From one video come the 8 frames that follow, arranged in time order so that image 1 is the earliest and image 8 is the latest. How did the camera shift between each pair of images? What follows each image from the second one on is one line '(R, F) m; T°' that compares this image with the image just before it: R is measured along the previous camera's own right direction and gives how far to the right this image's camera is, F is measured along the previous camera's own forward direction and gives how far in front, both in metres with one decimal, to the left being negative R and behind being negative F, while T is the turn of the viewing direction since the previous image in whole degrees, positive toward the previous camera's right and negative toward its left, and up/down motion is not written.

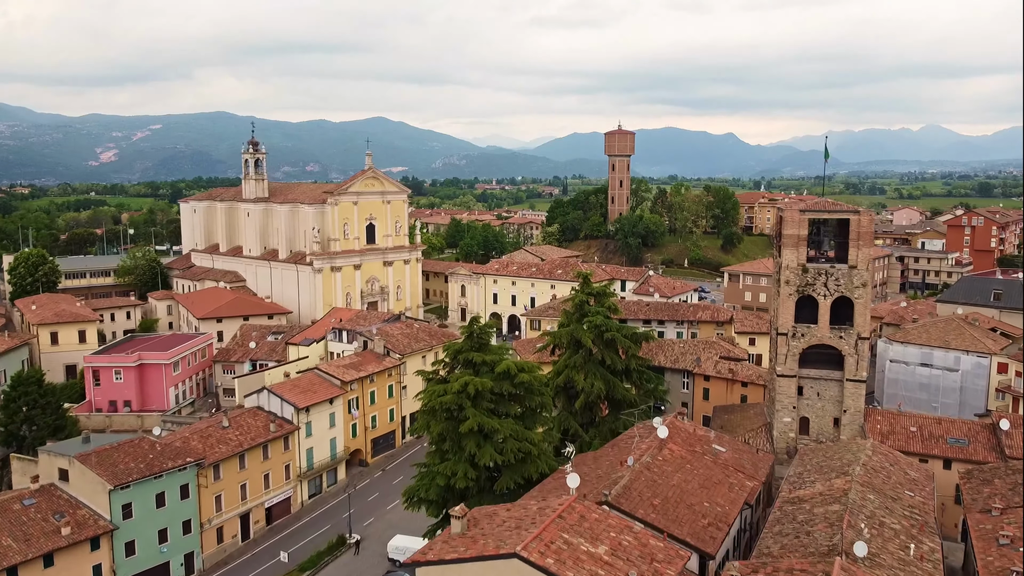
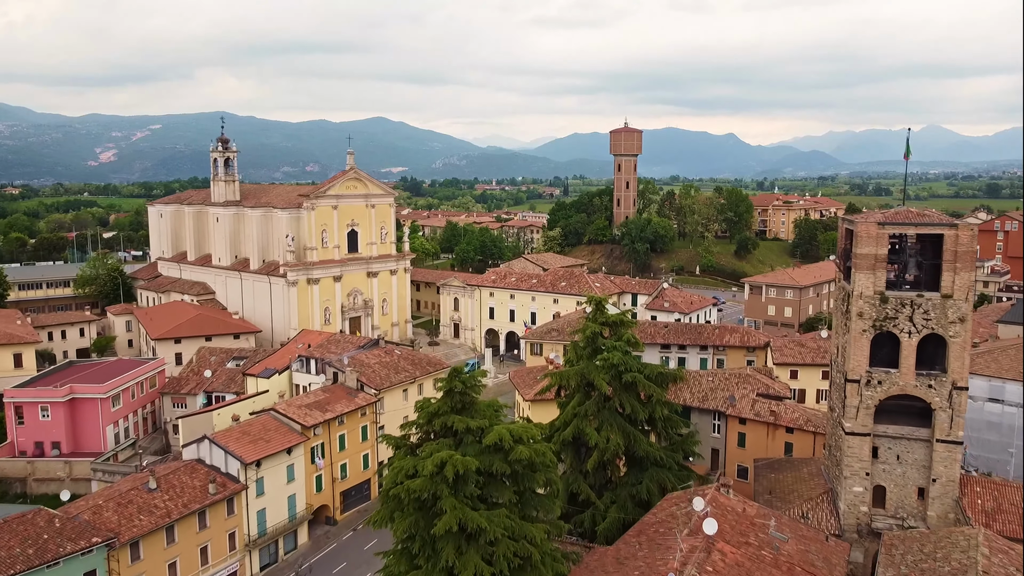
(+0.1, +7.0) m; 0°
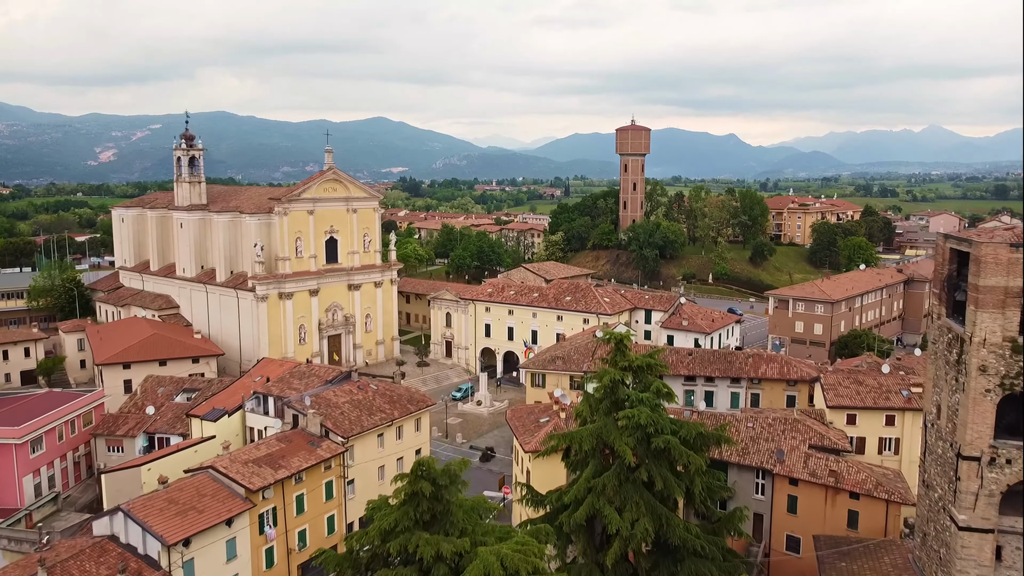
(+0.1, +6.7) m; 0°
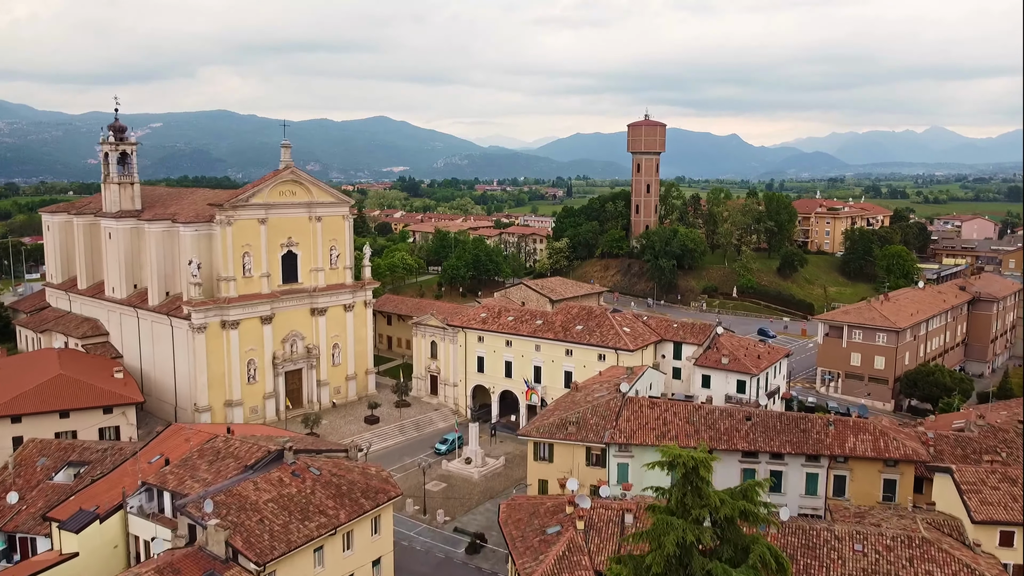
(+0.1, +10.0) m; 0°
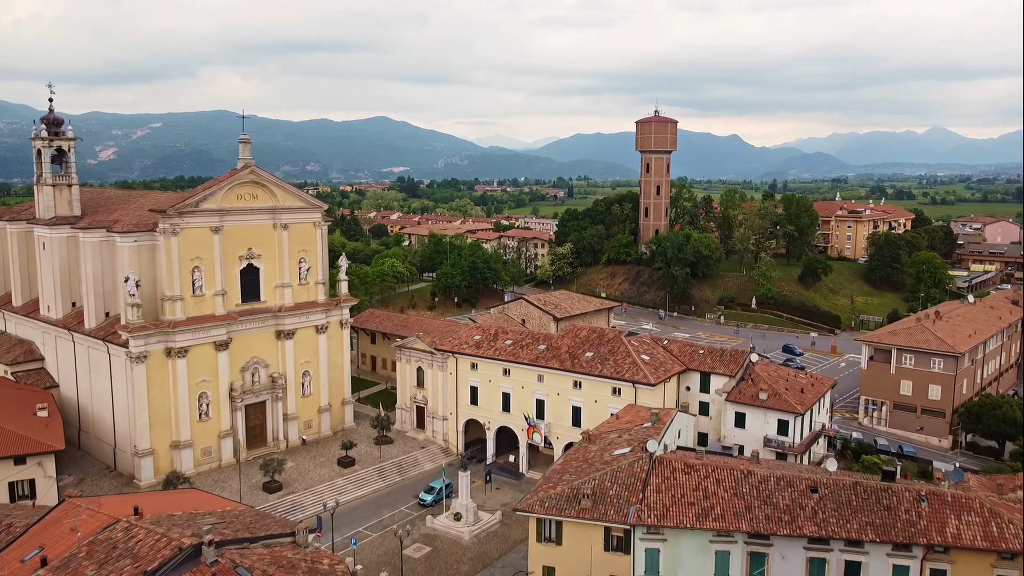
(+0.1, +6.5) m; 0°
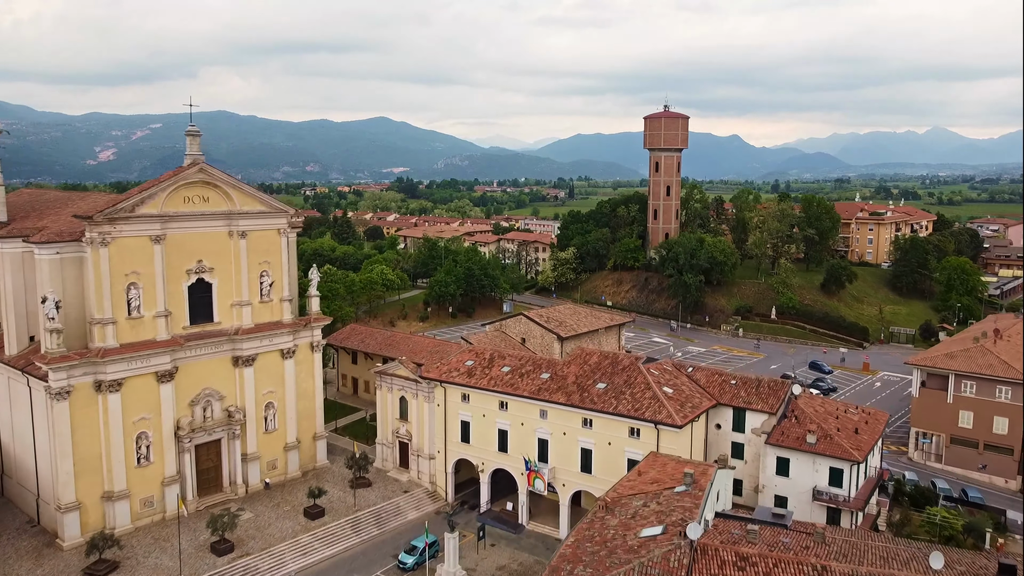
(+0.1, +5.9) m; 0°
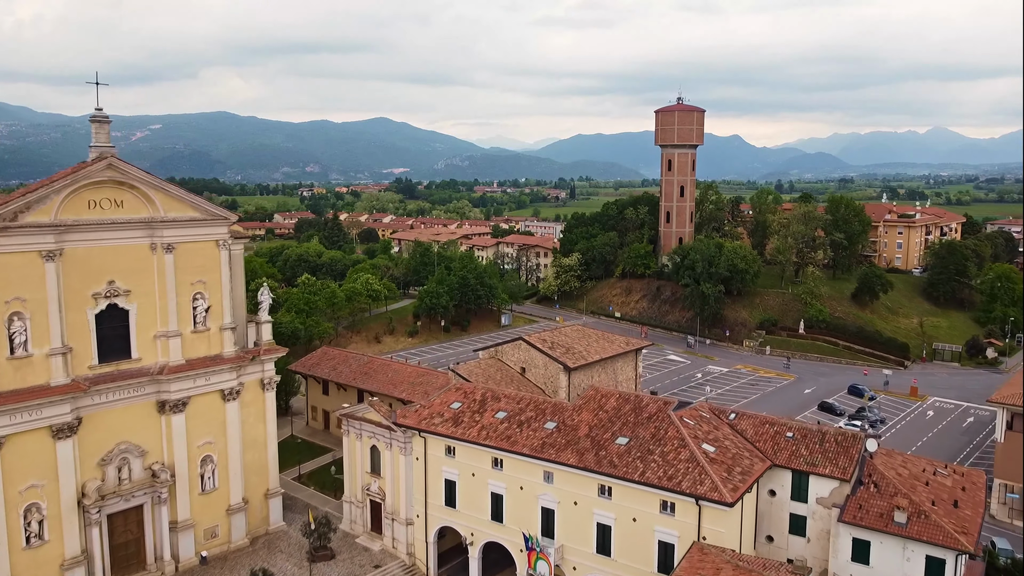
(+0.1, +6.9) m; 0°
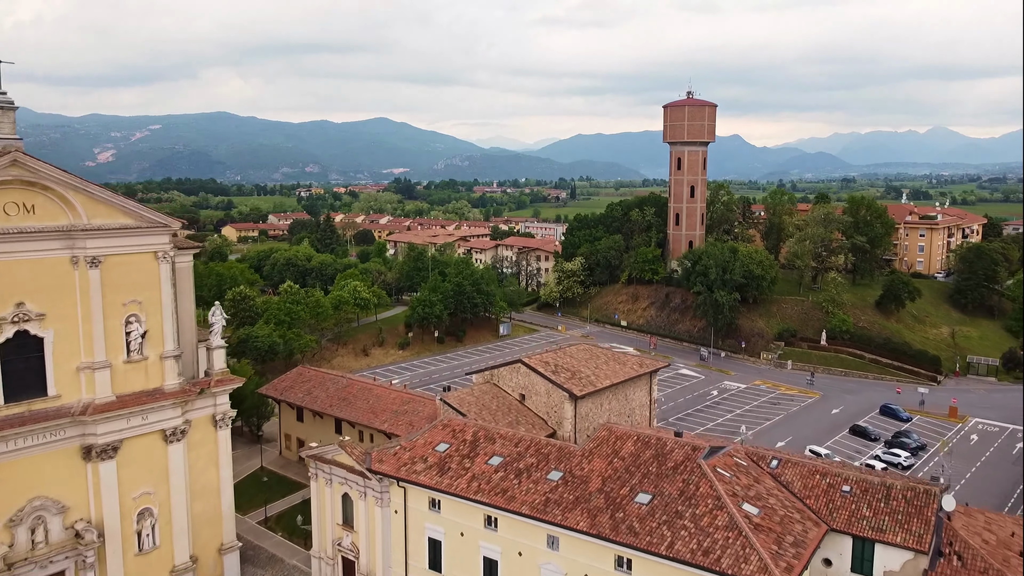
(+0.1, +4.6) m; 0°
